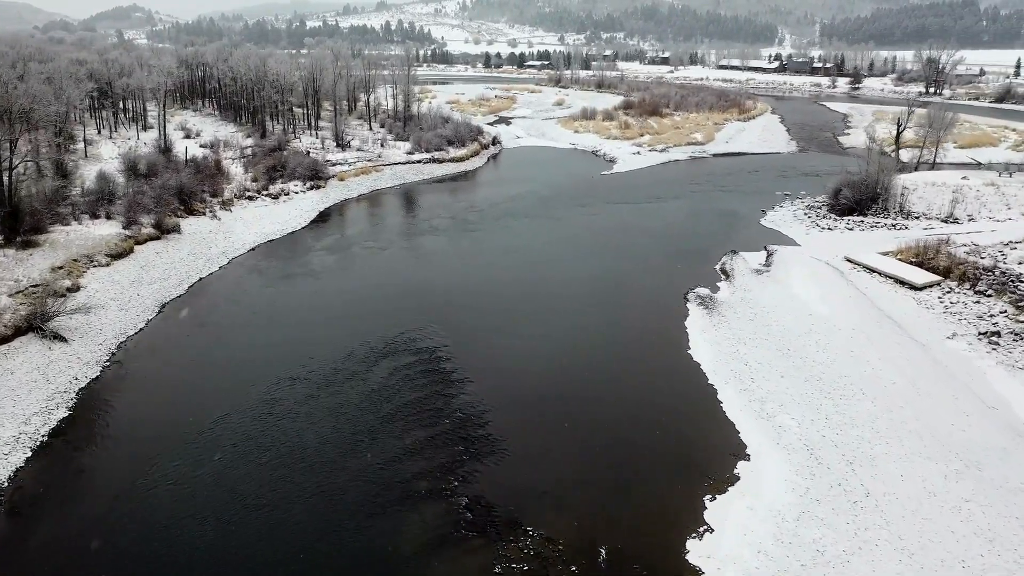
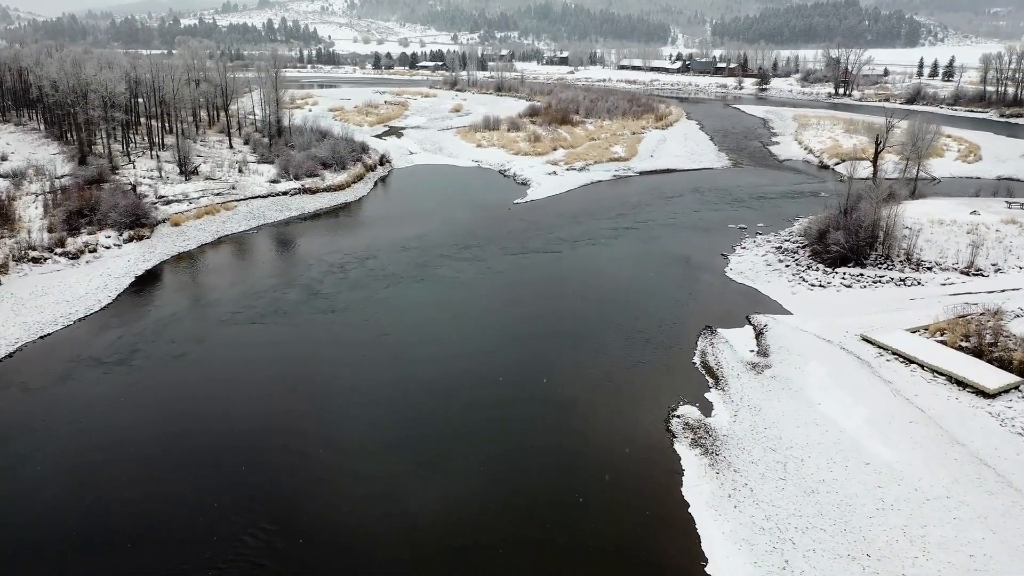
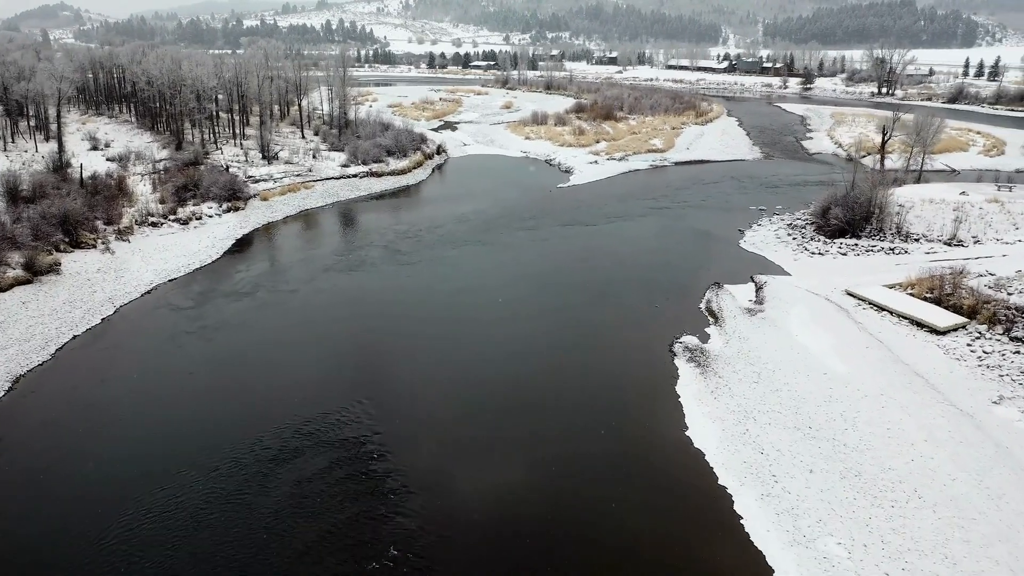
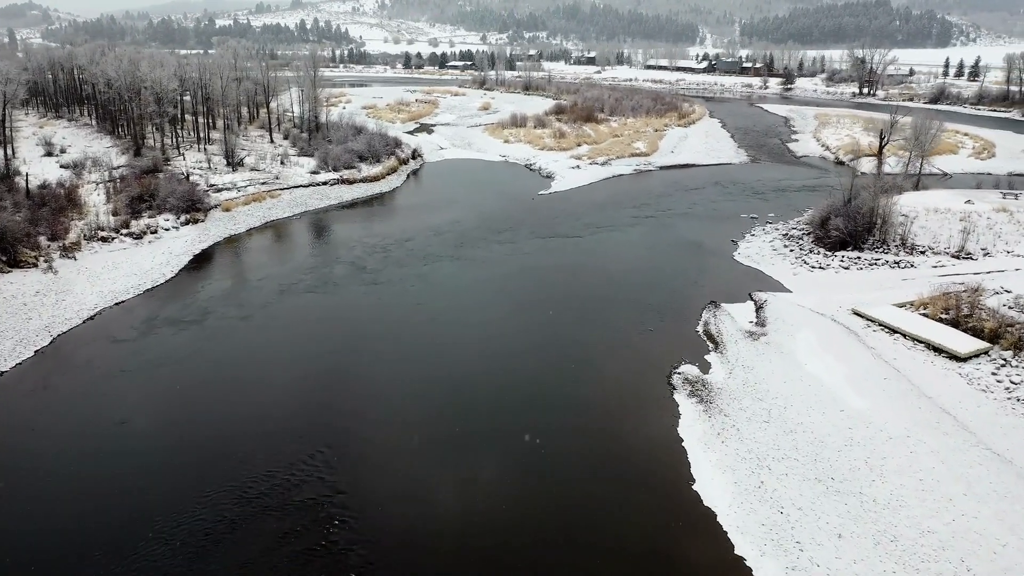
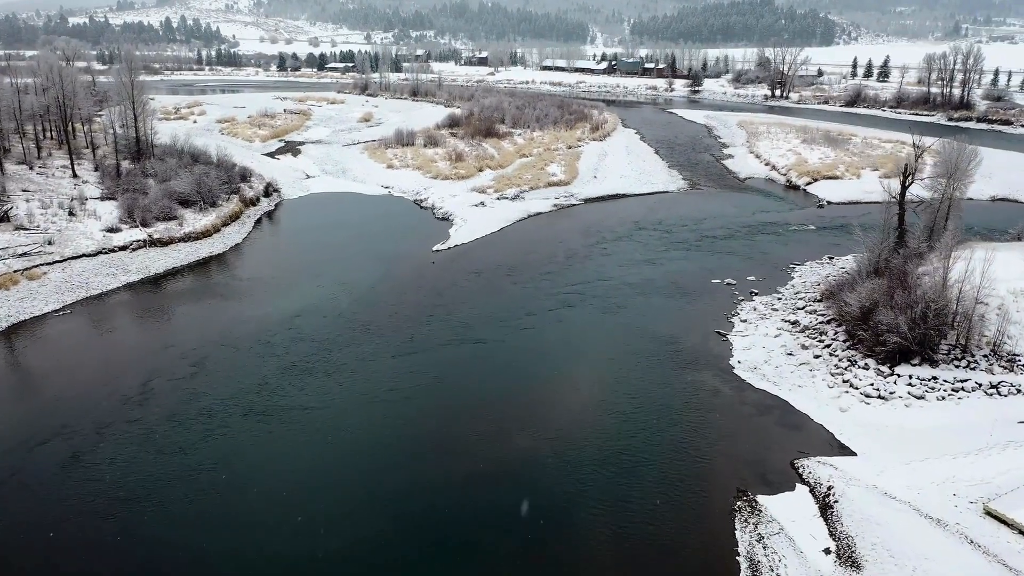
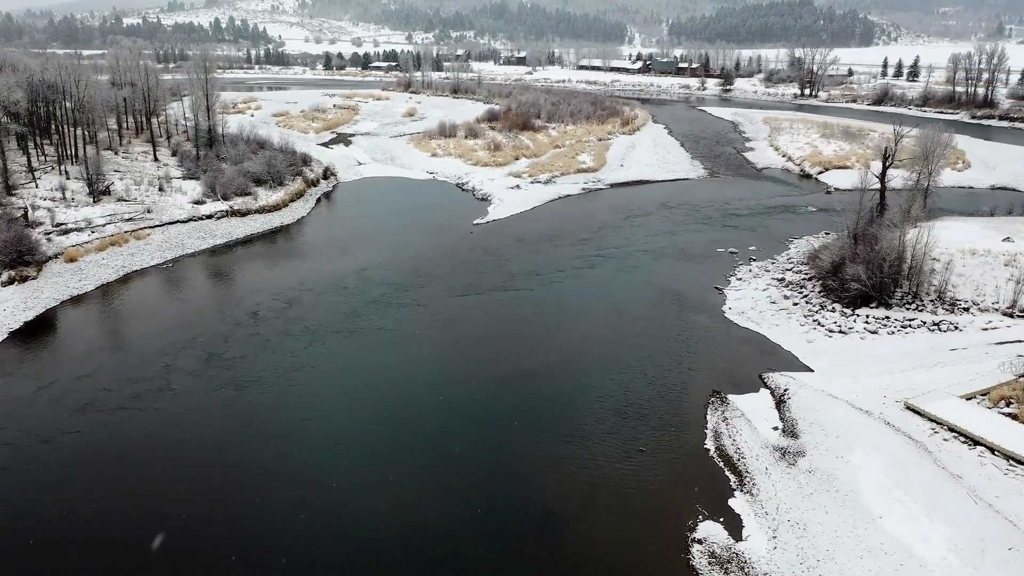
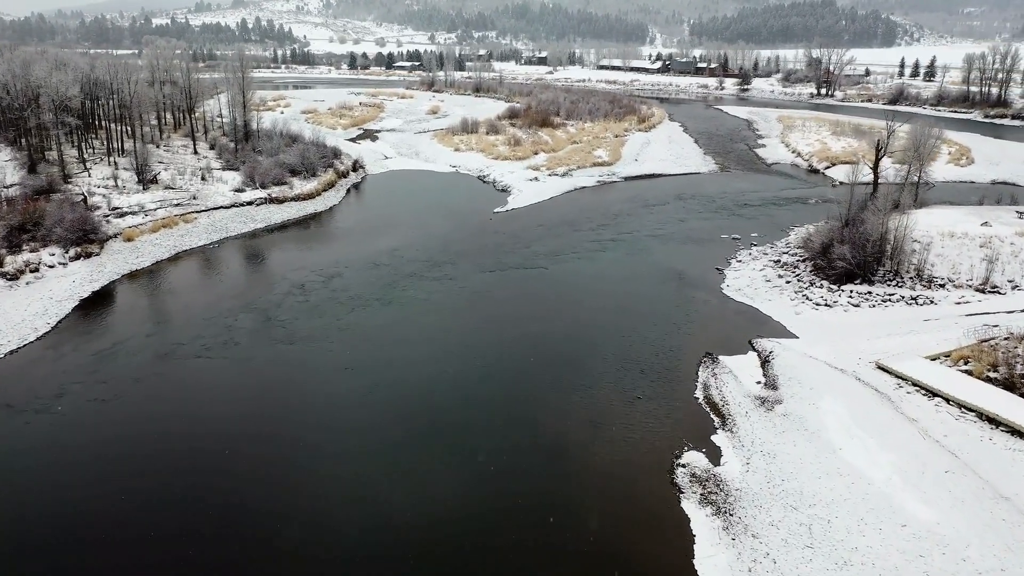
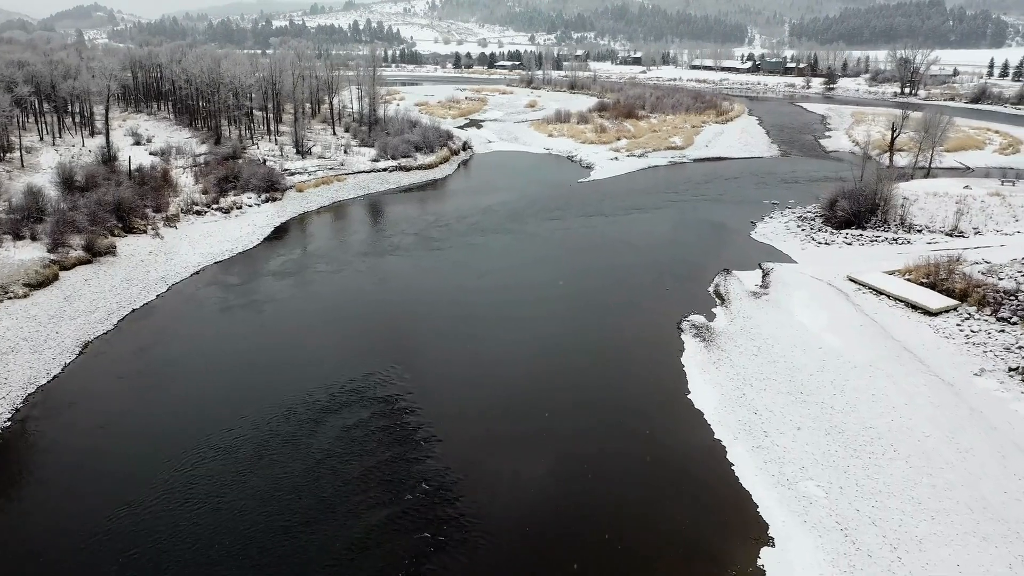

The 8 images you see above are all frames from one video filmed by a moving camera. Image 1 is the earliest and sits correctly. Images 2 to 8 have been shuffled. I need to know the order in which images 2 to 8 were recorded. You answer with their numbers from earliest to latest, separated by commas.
8, 3, 4, 2, 7, 6, 5
